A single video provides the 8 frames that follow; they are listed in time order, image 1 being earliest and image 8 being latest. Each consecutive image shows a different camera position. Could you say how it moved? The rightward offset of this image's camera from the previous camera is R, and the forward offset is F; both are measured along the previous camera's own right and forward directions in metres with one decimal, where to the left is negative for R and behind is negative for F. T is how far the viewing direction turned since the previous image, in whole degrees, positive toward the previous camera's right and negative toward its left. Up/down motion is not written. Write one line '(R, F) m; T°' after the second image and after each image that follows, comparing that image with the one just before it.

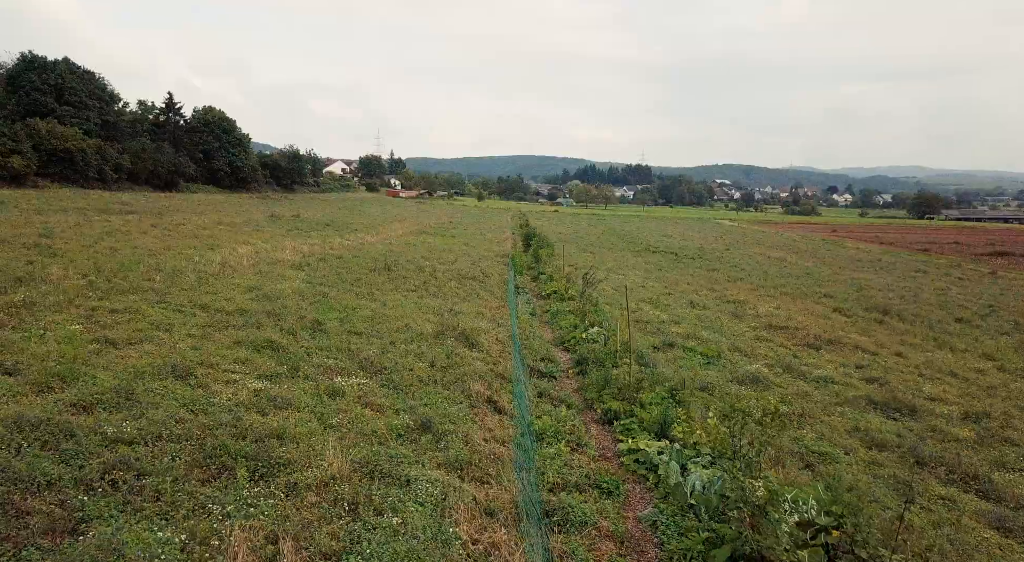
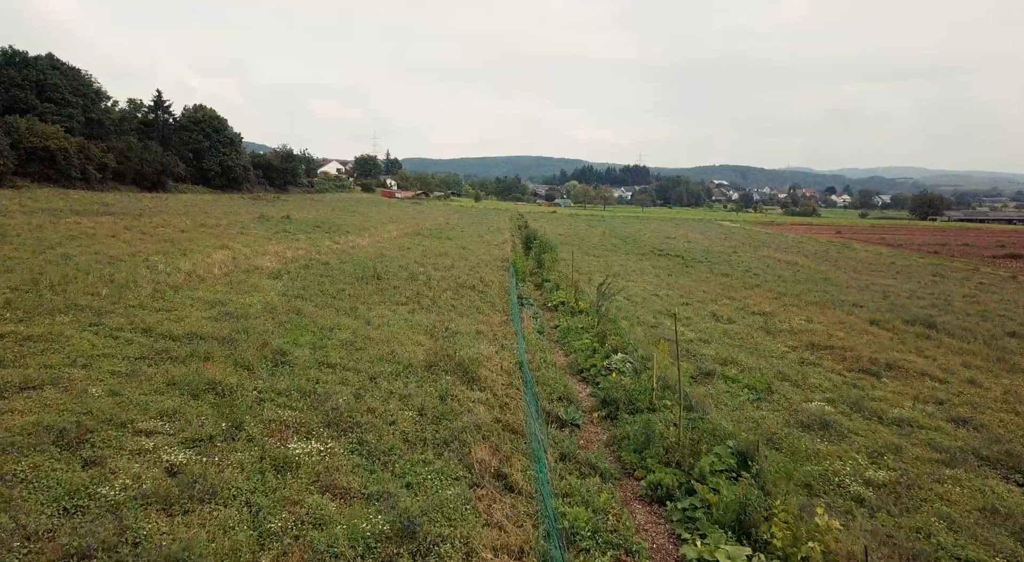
(-0.2, +2.1) m; 0°
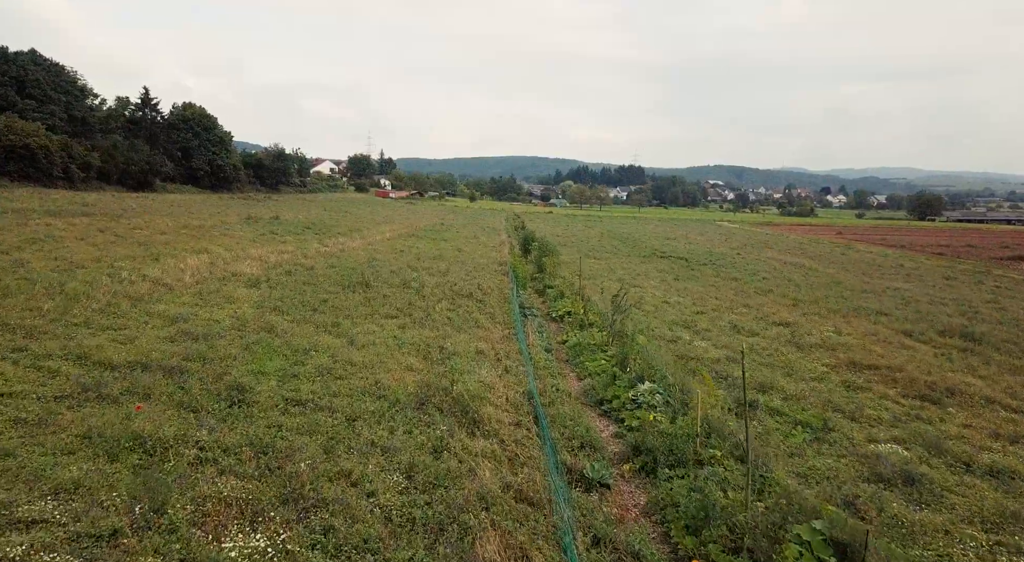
(-0.2, +1.6) m; 0°
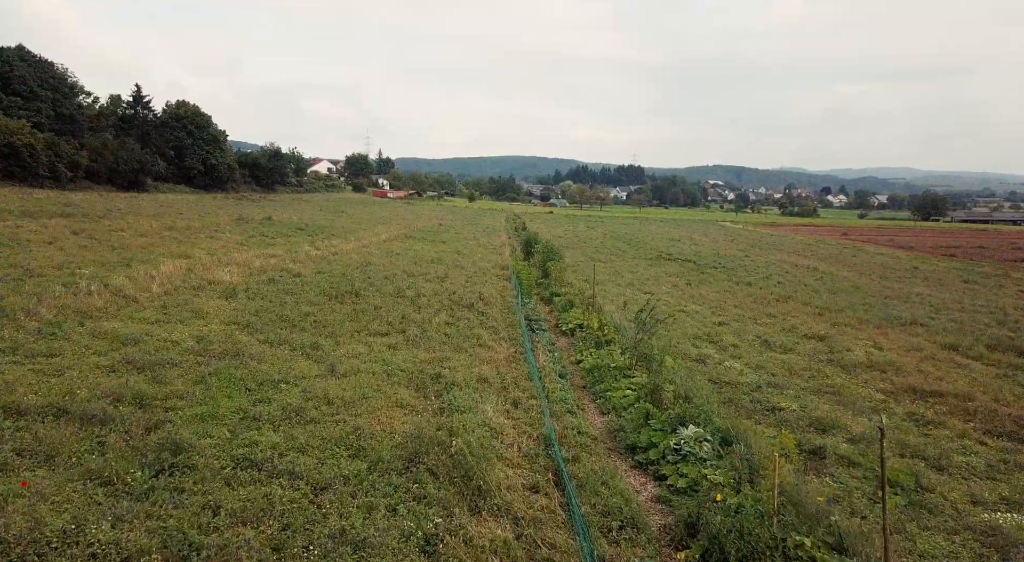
(-0.2, +1.7) m; 0°
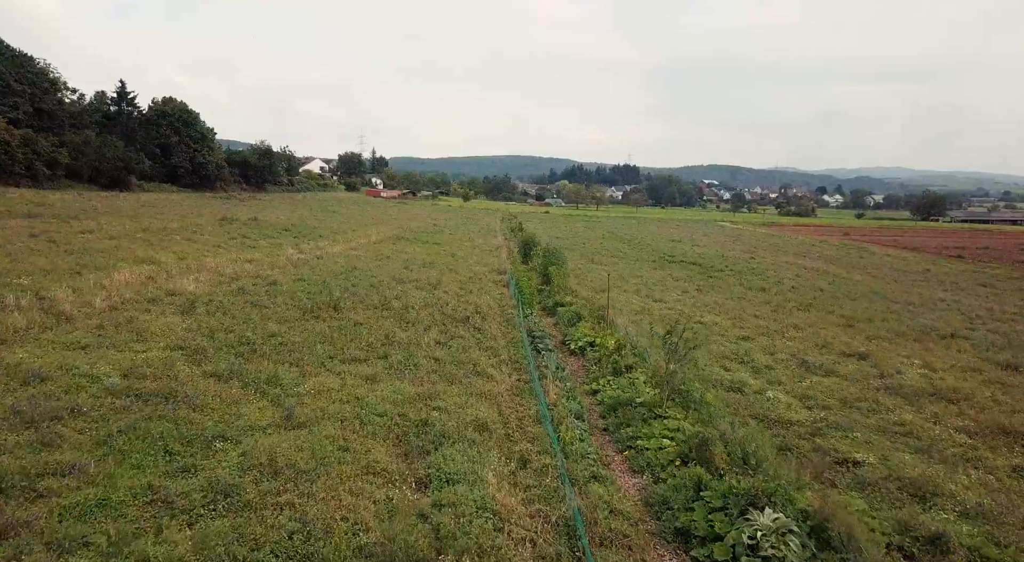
(-0.1, +1.9) m; 0°
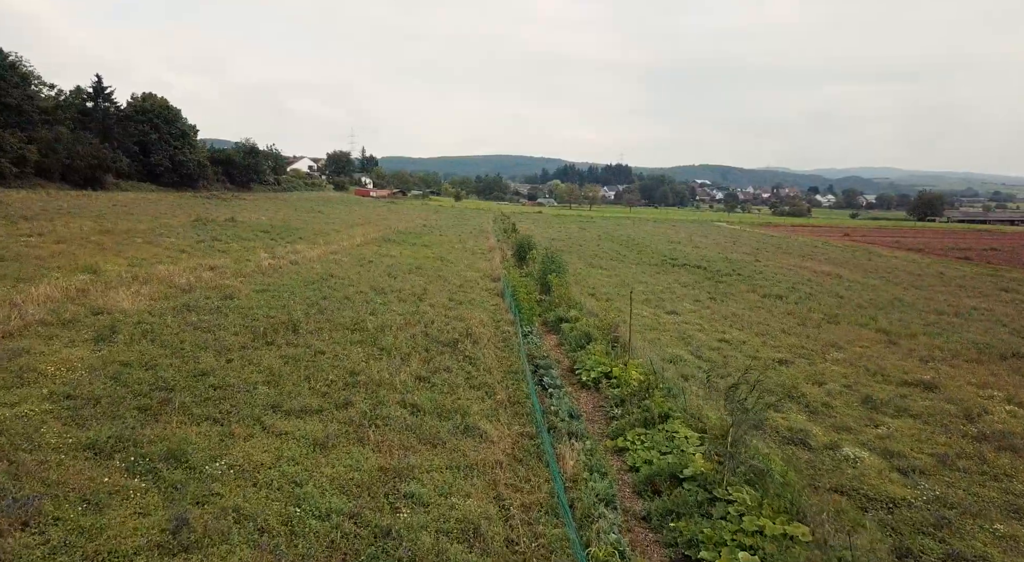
(-0.1, +2.5) m; +1°
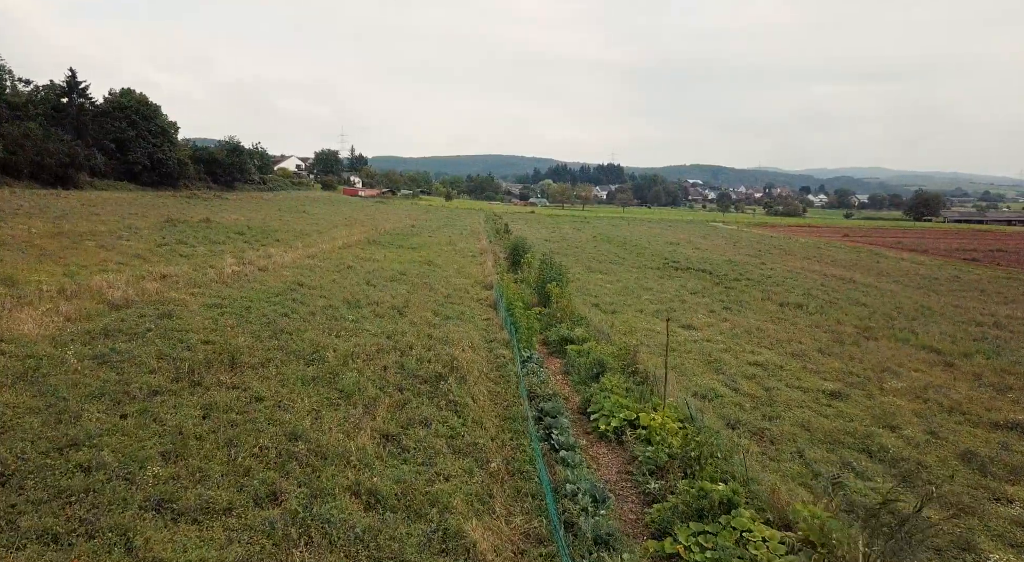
(-0.1, +2.5) m; +1°
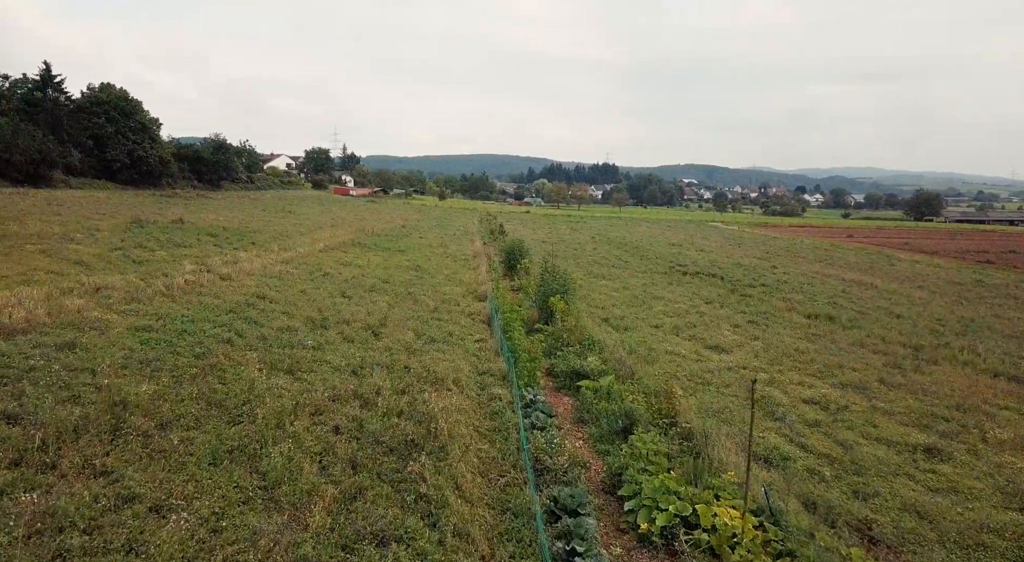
(-0.1, +2.7) m; +1°
